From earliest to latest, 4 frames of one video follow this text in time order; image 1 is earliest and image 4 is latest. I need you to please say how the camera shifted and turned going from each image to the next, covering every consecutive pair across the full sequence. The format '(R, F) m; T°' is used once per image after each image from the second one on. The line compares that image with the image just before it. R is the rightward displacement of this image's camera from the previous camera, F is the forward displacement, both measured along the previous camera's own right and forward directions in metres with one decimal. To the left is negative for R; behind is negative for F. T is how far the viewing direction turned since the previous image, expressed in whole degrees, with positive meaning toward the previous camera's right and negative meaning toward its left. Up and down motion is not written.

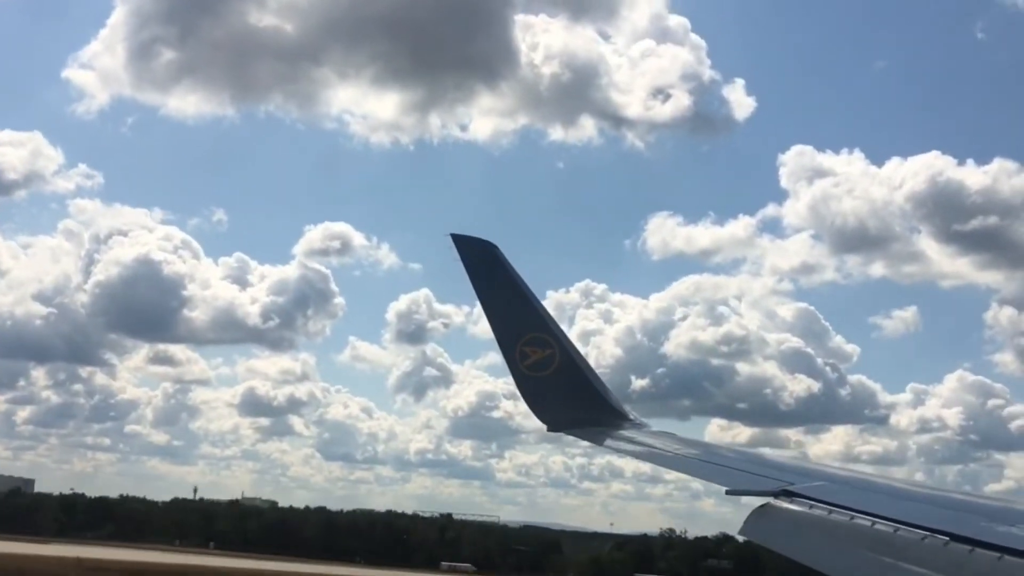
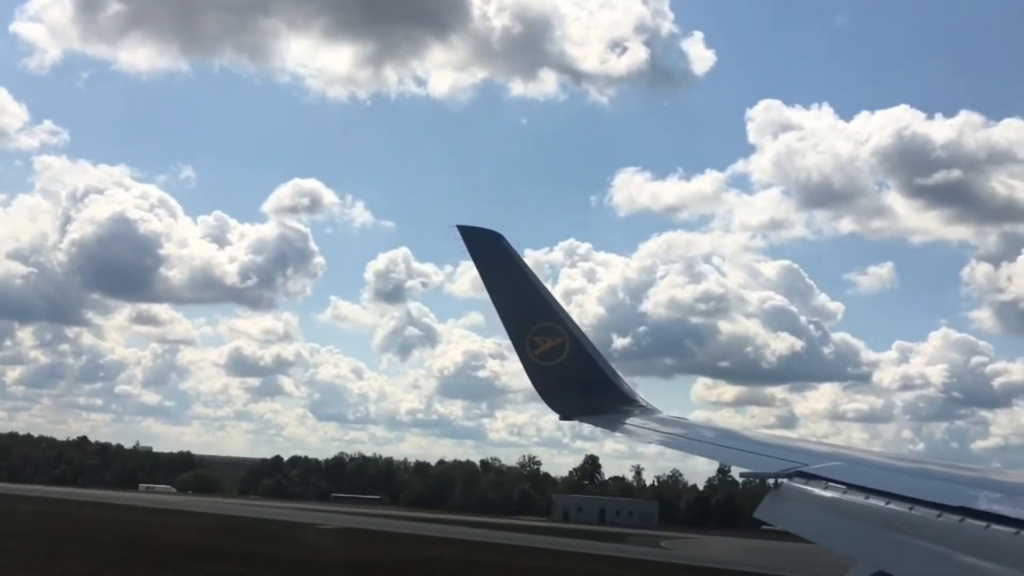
(-2.4, +0.6) m; +1°
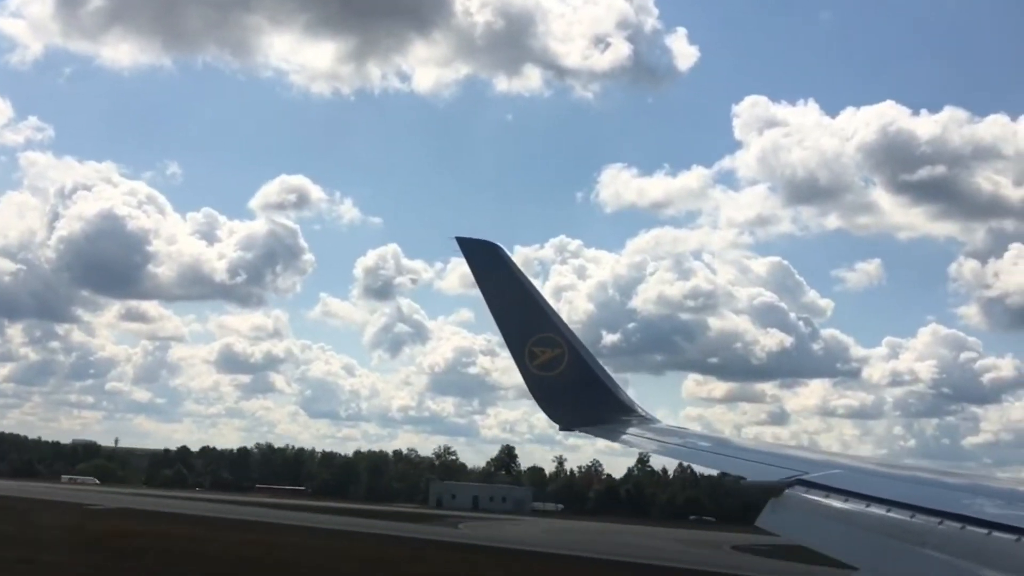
(-0.5, +0.1) m; +1°
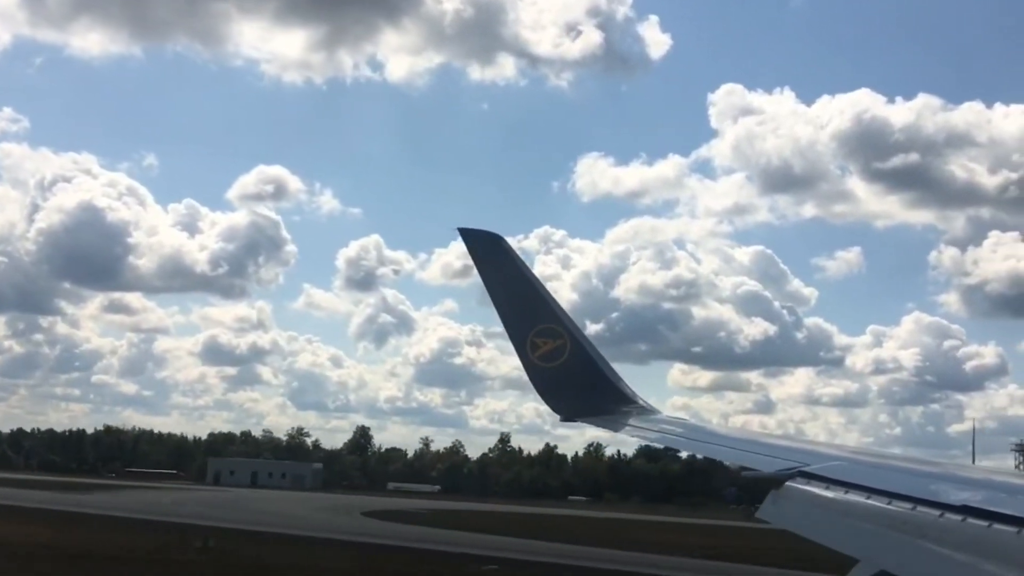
(-0.9, 0.0) m; +1°
